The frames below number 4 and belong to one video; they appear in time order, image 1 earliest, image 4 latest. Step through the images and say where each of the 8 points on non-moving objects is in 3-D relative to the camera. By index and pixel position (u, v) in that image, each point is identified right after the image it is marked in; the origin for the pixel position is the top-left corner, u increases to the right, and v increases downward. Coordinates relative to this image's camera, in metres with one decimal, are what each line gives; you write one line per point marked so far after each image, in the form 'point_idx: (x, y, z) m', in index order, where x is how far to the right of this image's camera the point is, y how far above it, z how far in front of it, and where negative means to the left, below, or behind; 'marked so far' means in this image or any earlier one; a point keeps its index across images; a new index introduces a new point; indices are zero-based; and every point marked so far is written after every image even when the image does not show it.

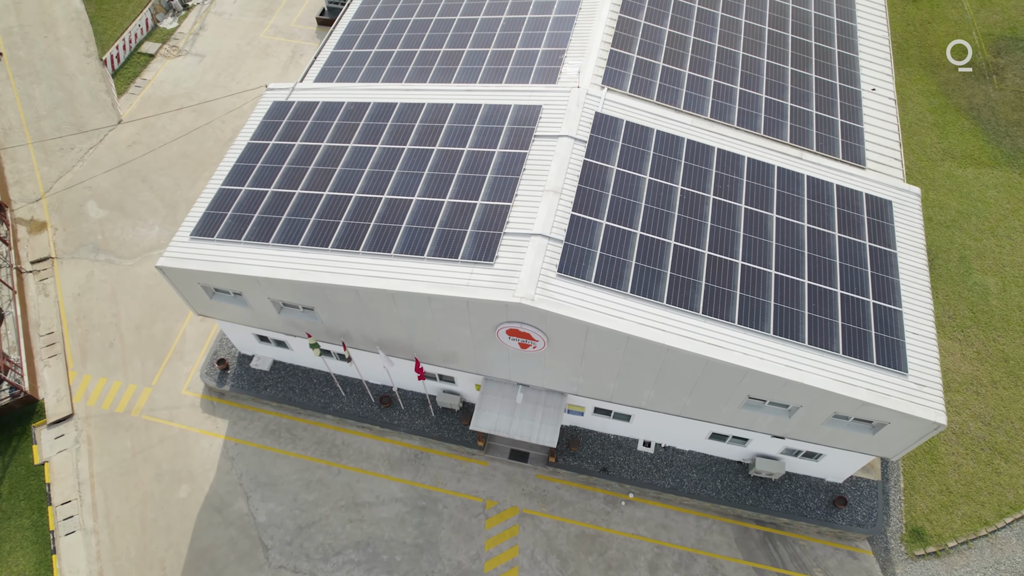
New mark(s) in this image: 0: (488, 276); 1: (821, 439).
0: (-0.7, +0.4, +16.5) m
1: (+9.6, -4.7, +18.4) m
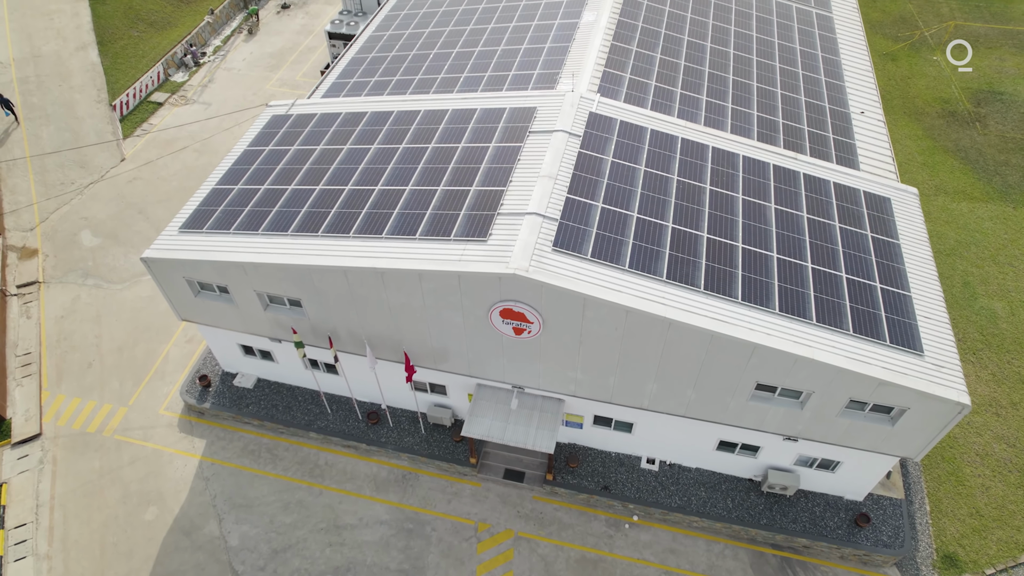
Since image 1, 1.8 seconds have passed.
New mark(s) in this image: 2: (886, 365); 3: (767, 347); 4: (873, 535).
0: (-0.8, +1.0, +16.0) m
1: (+9.4, -4.3, +17.1) m
2: (+9.6, -2.0, +15.2) m
3: (+6.5, -1.5, +15.1) m
4: (+11.8, -8.1, +19.4) m
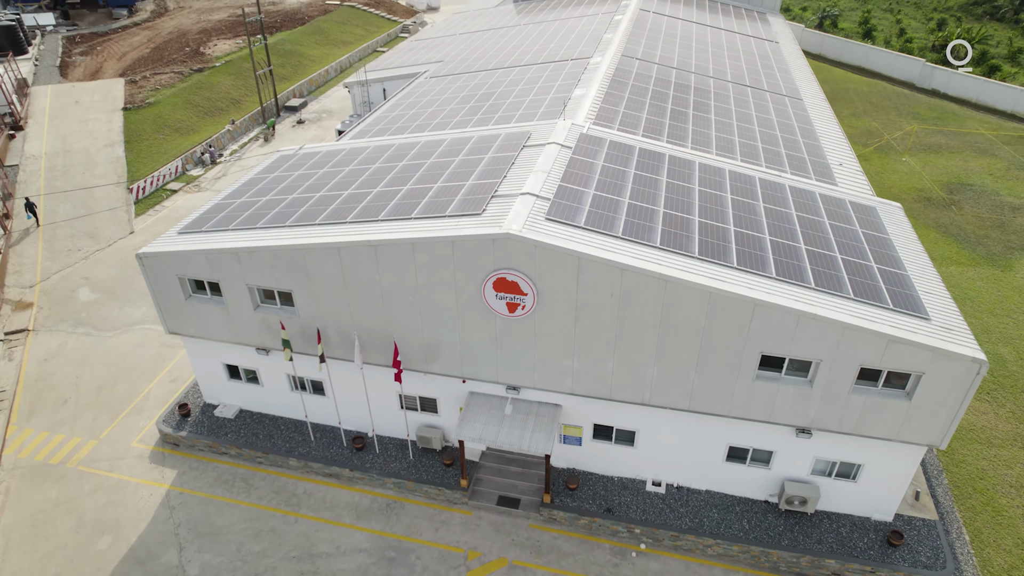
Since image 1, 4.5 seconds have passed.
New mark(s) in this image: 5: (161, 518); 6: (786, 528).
0: (-1.0, +1.8, +16.2) m
1: (+9.2, -3.6, +16.0) m
2: (+9.4, -0.9, +14.7) m
3: (+6.3, -0.4, +14.7) m
4: (+11.7, -7.8, +17.3) m
5: (-11.6, -7.6, +19.5) m
6: (+8.3, -7.3, +18.0) m
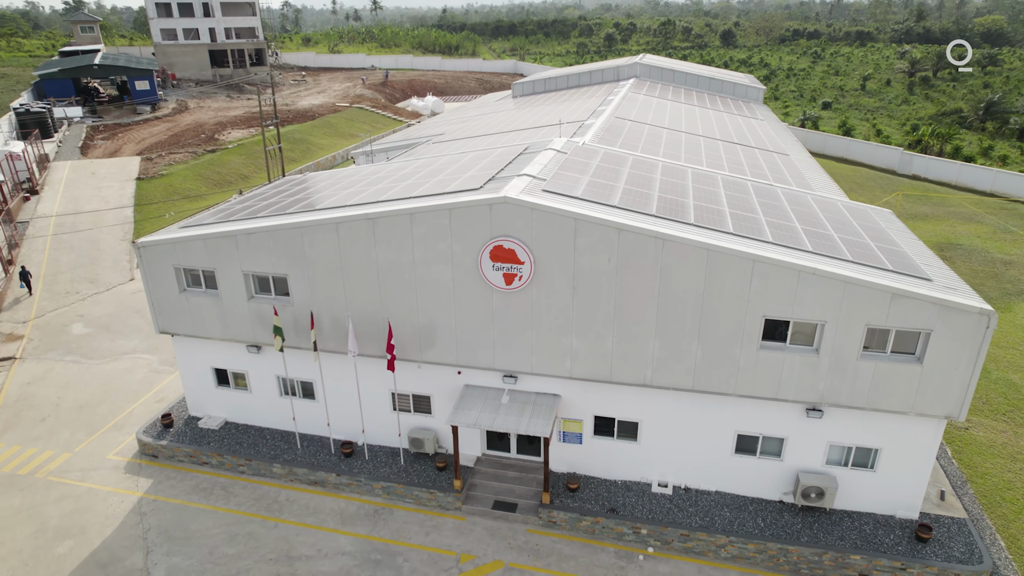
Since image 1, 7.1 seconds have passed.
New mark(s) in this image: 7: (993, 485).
0: (-1.1, +2.6, +16.4) m
1: (+9.1, -2.7, +15.4) m
2: (+9.4, +0.2, +14.6) m
3: (+6.2, +0.7, +14.6) m
4: (+11.6, -7.1, +15.9) m
5: (-11.7, -7.2, +18.1) m
6: (+8.2, -6.7, +16.7) m
7: (+16.2, -6.7, +20.0) m
